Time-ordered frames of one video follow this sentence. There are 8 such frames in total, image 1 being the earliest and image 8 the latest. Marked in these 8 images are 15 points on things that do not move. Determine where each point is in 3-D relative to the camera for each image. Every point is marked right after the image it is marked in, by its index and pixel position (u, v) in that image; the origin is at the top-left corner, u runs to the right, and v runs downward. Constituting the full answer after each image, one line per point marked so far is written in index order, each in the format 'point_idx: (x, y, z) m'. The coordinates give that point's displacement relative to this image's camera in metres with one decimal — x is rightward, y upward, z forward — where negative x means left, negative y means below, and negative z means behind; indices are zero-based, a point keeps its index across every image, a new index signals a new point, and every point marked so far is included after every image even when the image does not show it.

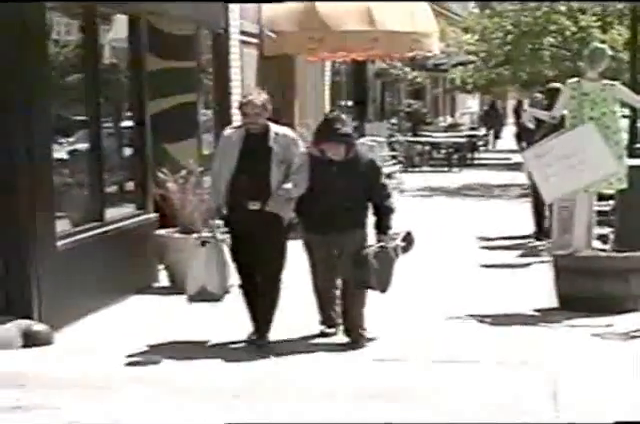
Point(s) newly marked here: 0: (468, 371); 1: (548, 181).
0: (+0.9, -1.0, +6.8) m
1: (+1.6, +0.2, +7.8) m
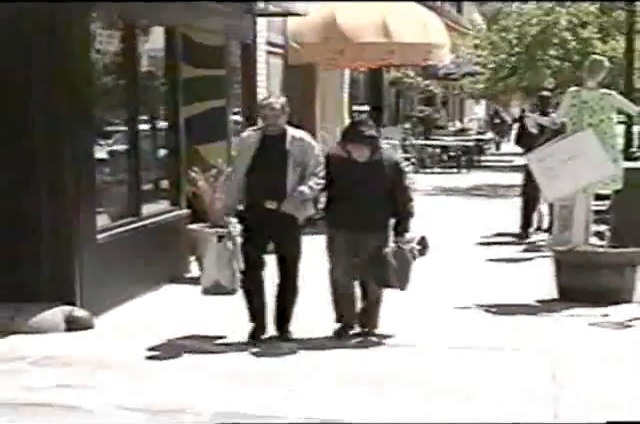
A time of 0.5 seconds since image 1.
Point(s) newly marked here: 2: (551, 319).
0: (+1.0, -1.0, +7.4) m
1: (+1.8, +0.2, +8.3) m
2: (+1.8, -0.8, +8.4) m
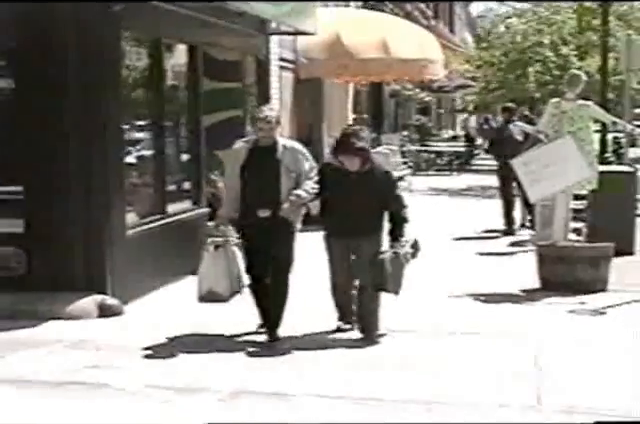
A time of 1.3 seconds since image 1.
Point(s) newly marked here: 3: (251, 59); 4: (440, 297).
0: (+1.0, -1.0, +8.3) m
1: (+1.8, +0.2, +9.3) m
2: (+1.9, -0.8, +9.3) m
3: (-0.8, +1.7, +12.3) m
4: (+1.1, -0.8, +9.7) m
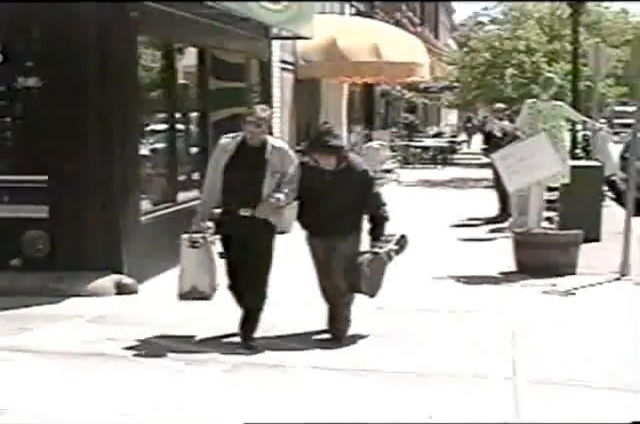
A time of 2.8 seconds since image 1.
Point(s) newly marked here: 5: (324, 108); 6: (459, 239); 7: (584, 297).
0: (+1.0, -1.0, +9.3) m
1: (+1.8, +0.3, +10.2) m
2: (+1.8, -0.7, +10.3) m
3: (-0.8, +1.8, +13.3) m
4: (+1.0, -0.7, +10.7) m
5: (+0.1, +1.8, +19.2) m
6: (+1.6, -0.3, +12.5) m
7: (+2.4, -0.8, +10.0) m
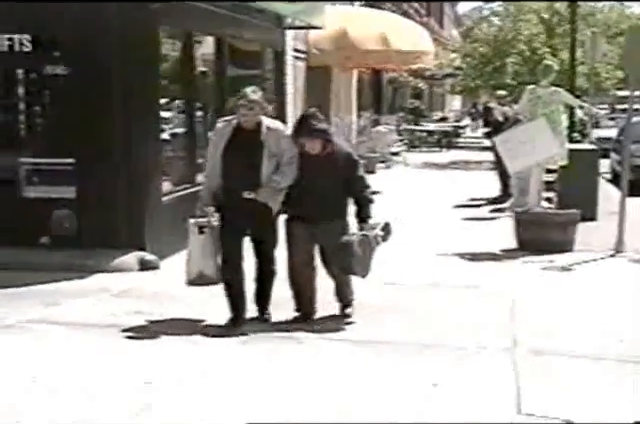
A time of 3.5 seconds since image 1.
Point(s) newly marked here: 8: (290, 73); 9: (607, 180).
0: (+1.1, -0.8, +9.9) m
1: (+1.9, +0.5, +10.8) m
2: (+1.9, -0.5, +10.9) m
3: (-0.6, +2.1, +13.8) m
4: (+1.2, -0.5, +11.3) m
5: (+0.3, +2.2, +19.8) m
6: (+1.8, -0.1, +13.1) m
7: (+2.5, -0.6, +10.6) m
8: (-0.4, +2.0, +15.8) m
9: (+4.2, +0.5, +15.8) m
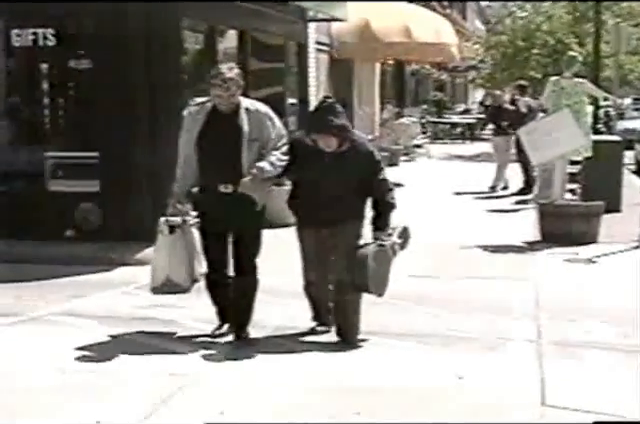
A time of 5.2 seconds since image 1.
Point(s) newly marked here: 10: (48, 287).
0: (+1.3, -0.7, +9.9) m
1: (+2.1, +0.6, +10.8) m
2: (+2.2, -0.4, +10.9) m
3: (-0.4, +2.2, +13.8) m
4: (+1.4, -0.4, +11.3) m
5: (+0.7, +2.3, +19.7) m
6: (+2.0, 0.0, +13.1) m
7: (+2.8, -0.5, +10.5) m
8: (-0.1, +2.1, +15.8) m
9: (+4.5, +0.6, +15.7) m
10: (-2.5, -0.7, +9.8) m
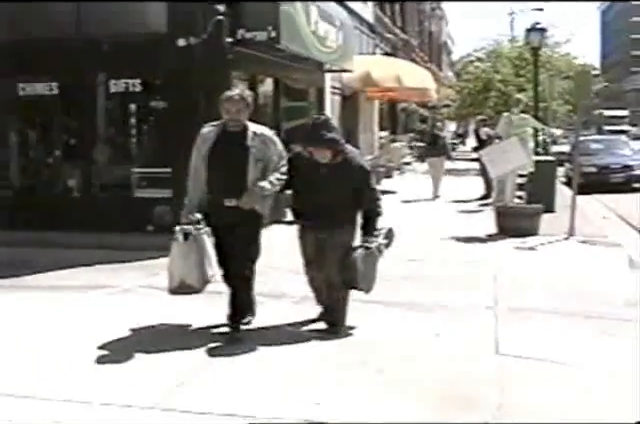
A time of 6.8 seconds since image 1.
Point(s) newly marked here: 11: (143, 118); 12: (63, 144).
0: (+1.5, -0.7, +13.8) m
1: (+2.3, +0.6, +14.6) m
2: (+2.4, -0.5, +14.7) m
3: (-0.2, +2.2, +17.7) m
4: (+1.6, -0.4, +15.2) m
5: (+0.9, +2.4, +23.6) m
6: (+2.2, 0.0, +16.9) m
7: (+3.0, -0.5, +14.4) m
8: (+0.1, +2.2, +19.6) m
9: (+4.8, +0.6, +19.6) m
10: (-2.3, -0.7, +13.7) m
11: (-2.5, +1.3, +14.8) m
12: (-3.8, +1.0, +15.9) m
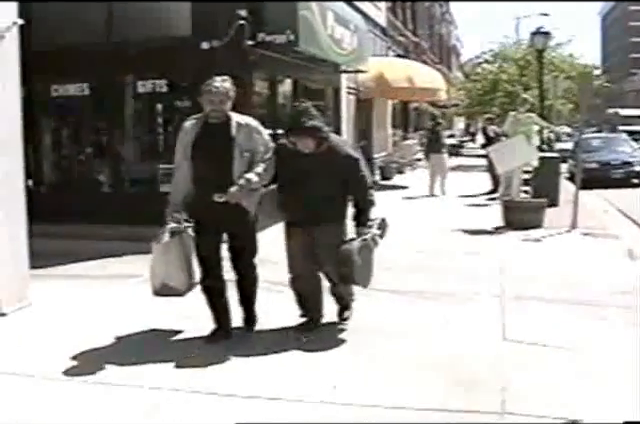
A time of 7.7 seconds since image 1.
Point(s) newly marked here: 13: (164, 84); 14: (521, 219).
0: (+1.7, -0.6, +14.6) m
1: (+2.6, +0.7, +15.4) m
2: (+2.6, -0.4, +15.5) m
3: (+0.1, +2.3, +18.5) m
4: (+1.8, -0.3, +16.0) m
5: (+1.2, +2.5, +24.4) m
6: (+2.5, +0.1, +17.7) m
7: (+3.2, -0.4, +15.2) m
8: (+0.4, +2.3, +20.4) m
9: (+5.0, +0.7, +20.3) m
10: (-2.1, -0.6, +14.5) m
11: (-2.2, +1.4, +15.6) m
12: (-3.5, +1.1, +16.7) m
13: (-2.3, +1.9, +15.5) m
14: (+2.9, -0.1, +15.8) m
